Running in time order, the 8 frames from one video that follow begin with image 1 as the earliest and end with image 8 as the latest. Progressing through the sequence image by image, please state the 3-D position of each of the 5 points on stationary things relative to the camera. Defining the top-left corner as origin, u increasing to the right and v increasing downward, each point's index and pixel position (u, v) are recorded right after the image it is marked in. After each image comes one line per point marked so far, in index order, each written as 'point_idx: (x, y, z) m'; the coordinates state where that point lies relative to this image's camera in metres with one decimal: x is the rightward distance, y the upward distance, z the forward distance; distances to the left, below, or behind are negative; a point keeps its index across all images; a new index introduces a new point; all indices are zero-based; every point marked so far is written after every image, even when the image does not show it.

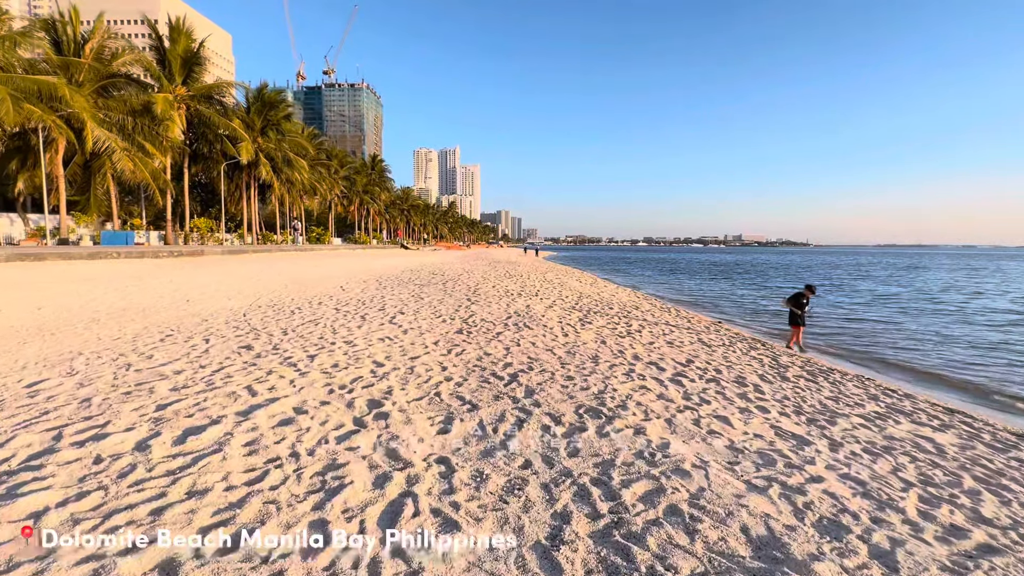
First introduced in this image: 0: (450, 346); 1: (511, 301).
0: (-0.9, -0.9, +6.8) m
1: (-0.1, -0.3, +12.0) m
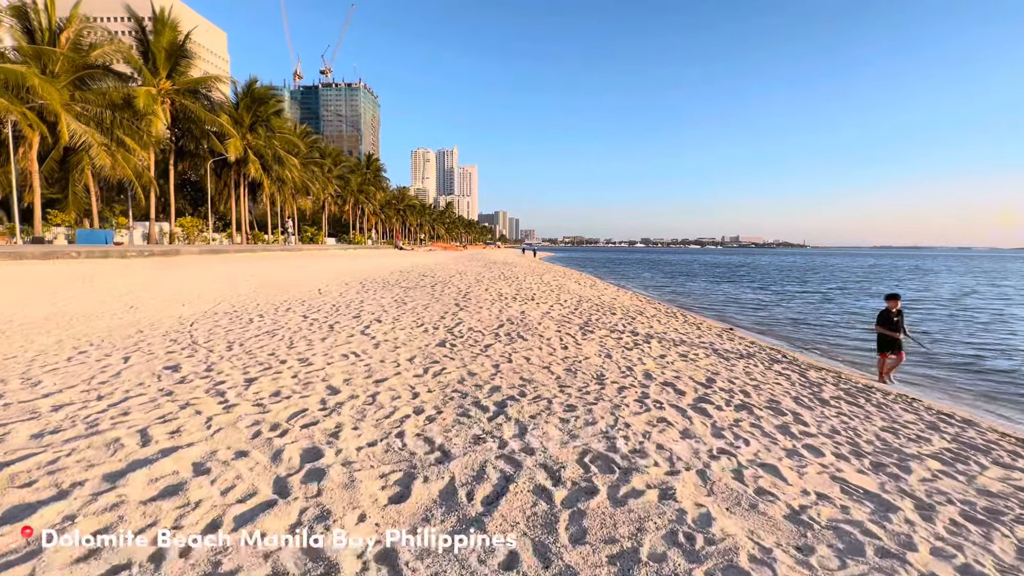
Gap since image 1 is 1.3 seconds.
0: (-1.0, -0.9, +5.7) m
1: (-0.2, -0.4, +10.9) m
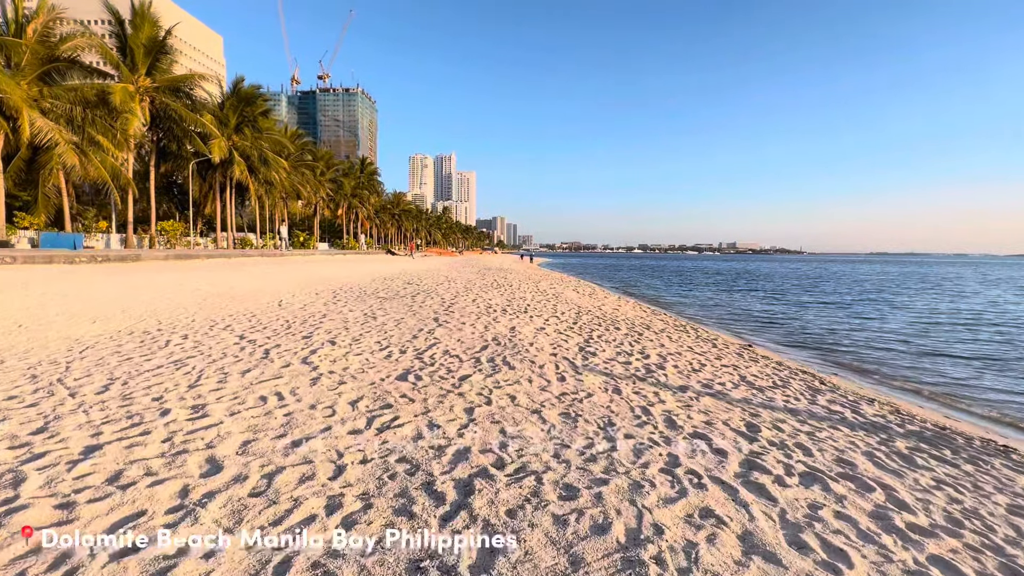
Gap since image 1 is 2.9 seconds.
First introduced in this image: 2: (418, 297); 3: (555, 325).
0: (-1.2, -1.1, +4.2) m
1: (-0.5, -0.6, +9.4) m
2: (-2.4, -0.2, +12.2) m
3: (+0.9, -0.8, +9.9) m
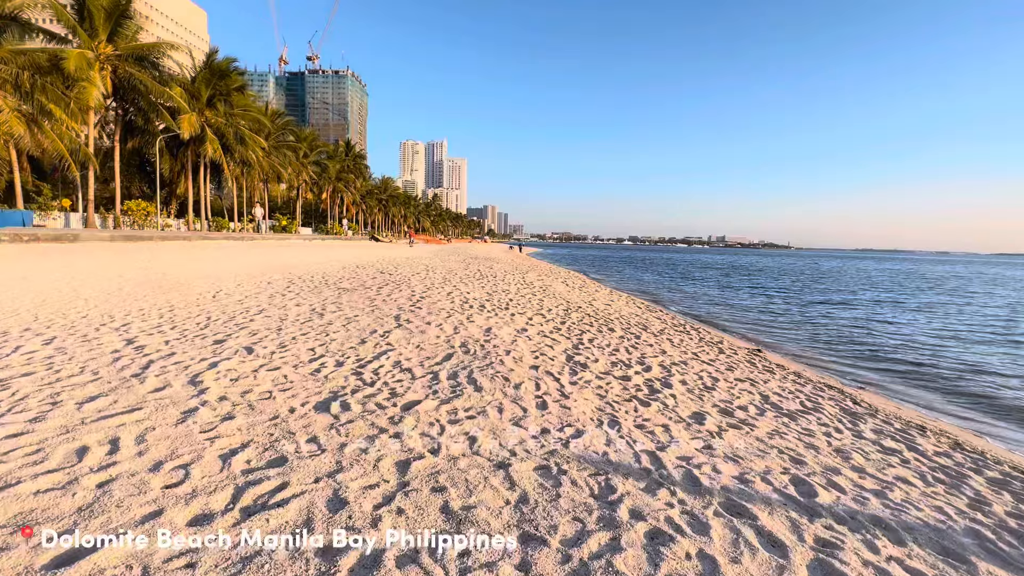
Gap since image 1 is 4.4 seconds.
0: (-1.5, -1.1, +2.8) m
1: (-0.8, -0.5, +8.0) m
2: (-2.8, 0.0, +10.7) m
3: (+0.5, -0.7, +8.5) m
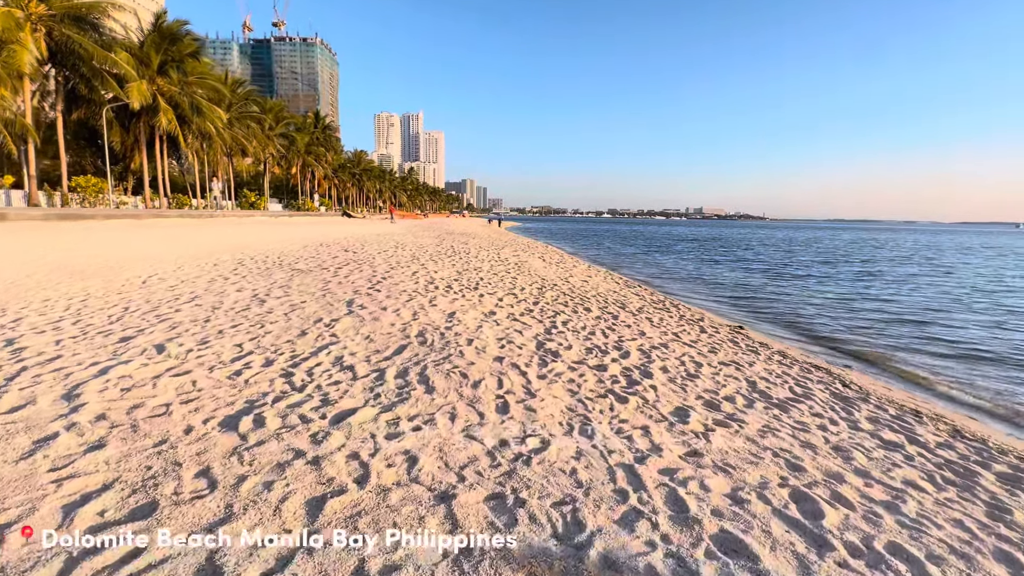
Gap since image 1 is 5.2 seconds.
0: (-1.8, -1.1, +2.1) m
1: (-1.3, -0.2, +7.3) m
2: (-3.5, +0.4, +9.9) m
3: (0.0, -0.3, +7.9) m
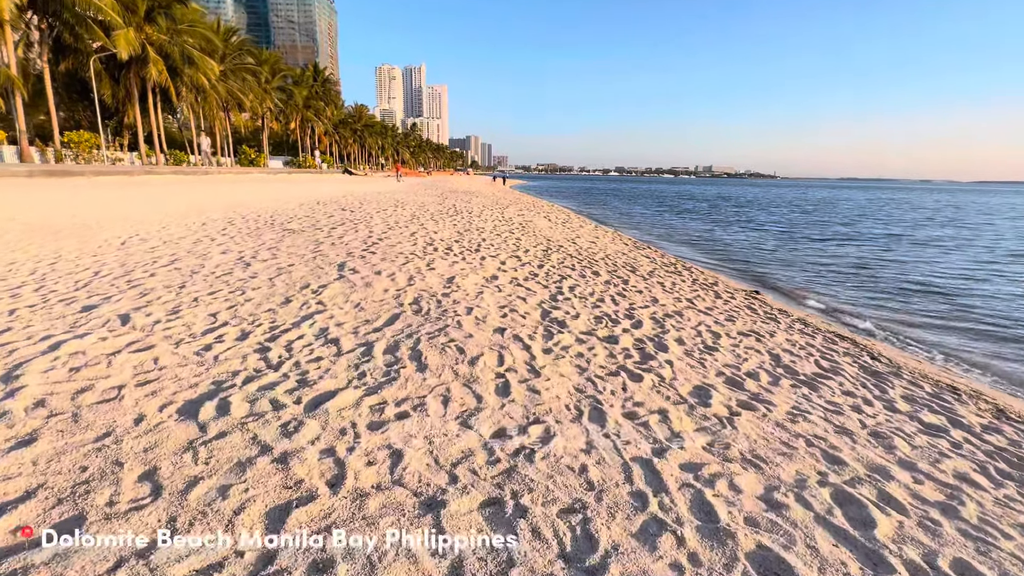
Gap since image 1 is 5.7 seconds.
0: (-1.8, -1.0, +1.7) m
1: (-1.3, +0.3, +6.8) m
2: (-3.4, +1.1, +9.4) m
3: (0.0, +0.3, +7.4) m
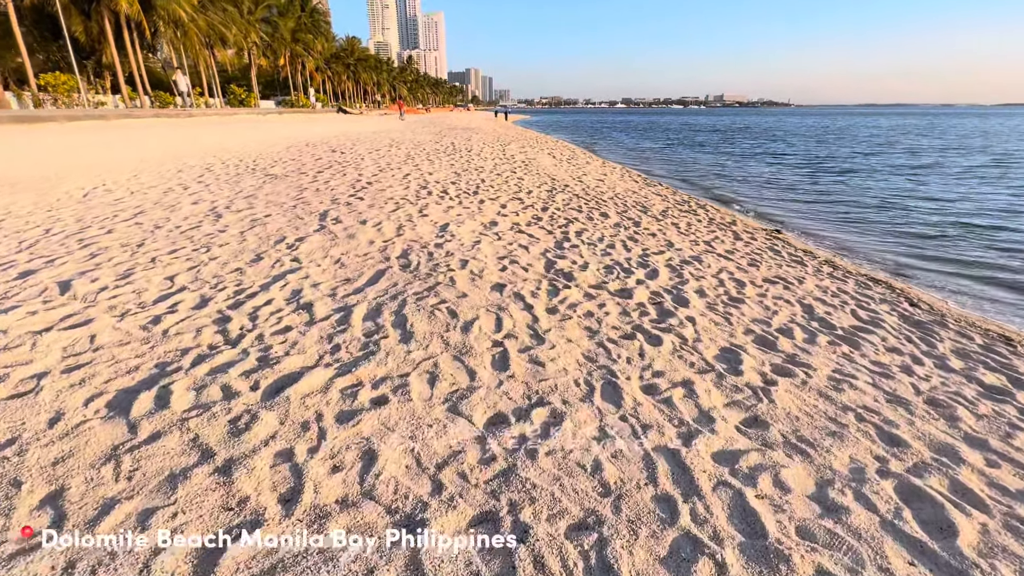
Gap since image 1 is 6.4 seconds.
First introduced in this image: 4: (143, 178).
0: (-1.8, -1.0, +1.3) m
1: (-1.3, +1.0, +6.2) m
2: (-3.4, +2.1, +8.6) m
3: (0.0, +1.0, +6.7) m
4: (-5.9, +1.8, +7.6) m
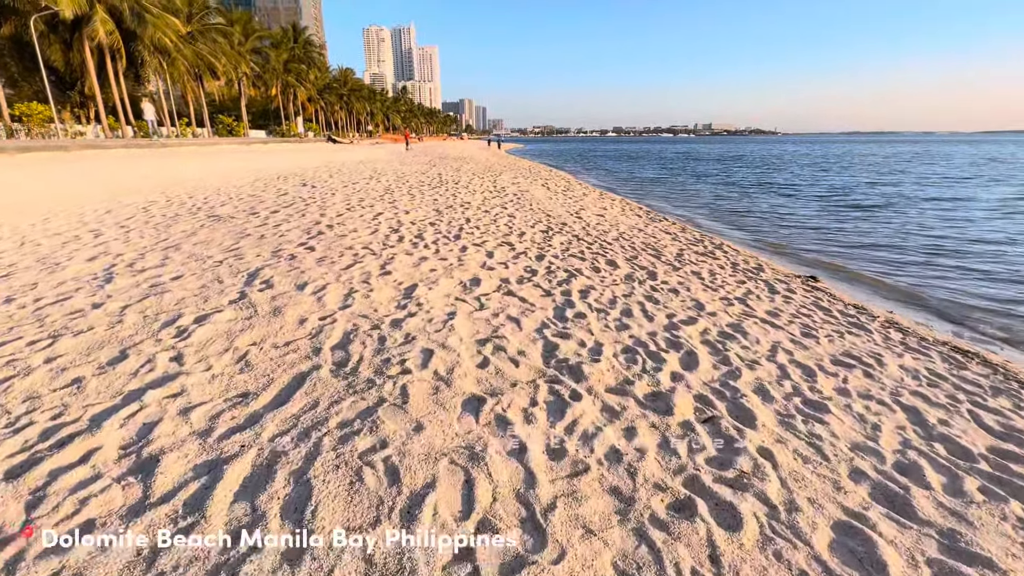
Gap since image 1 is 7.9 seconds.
0: (-1.9, -1.5, -0.2) m
1: (-1.4, +0.2, +4.8) m
2: (-3.5, +1.1, +7.4) m
3: (-0.1, +0.2, +5.4) m
4: (-6.0, +0.9, +6.3) m
